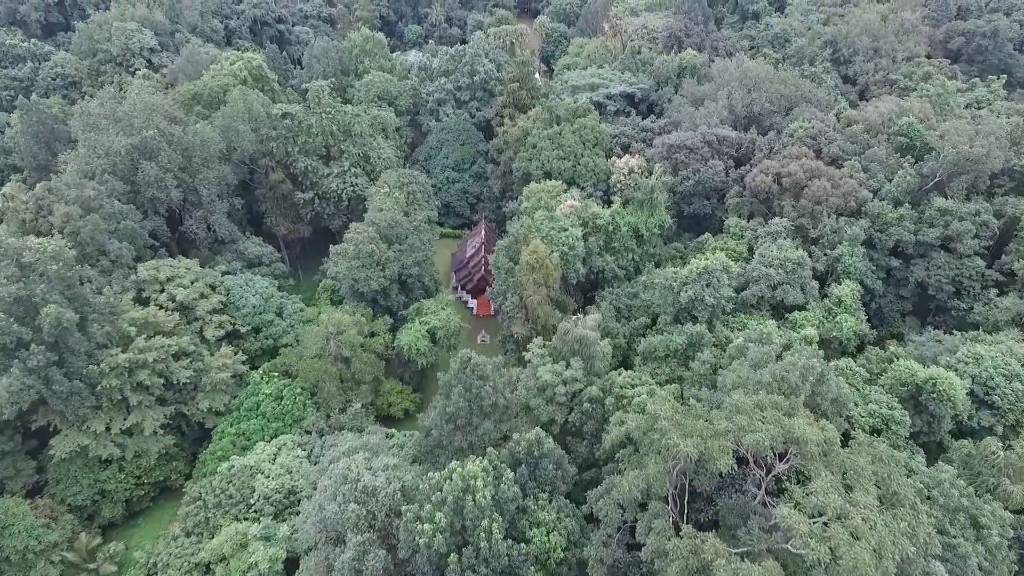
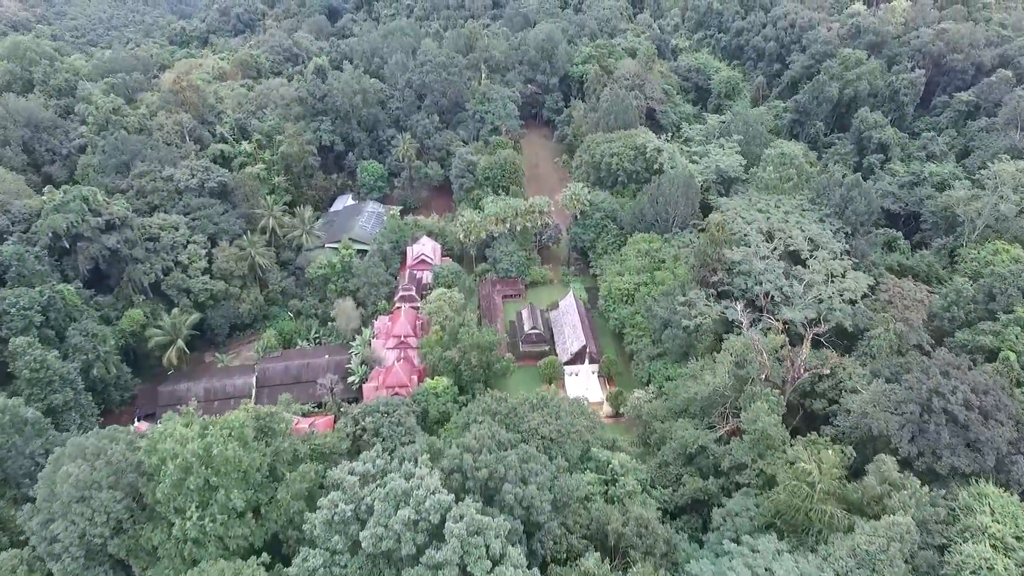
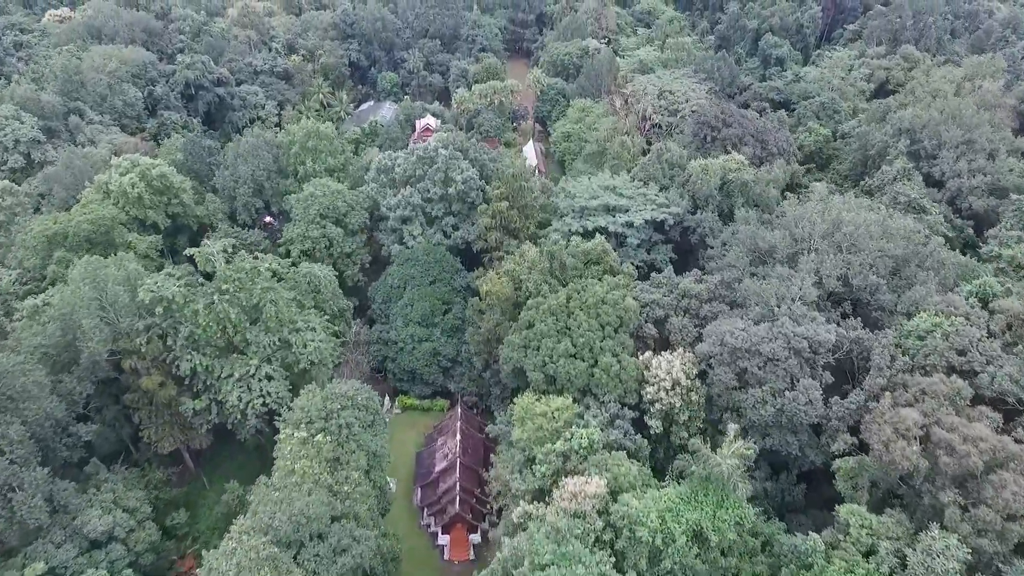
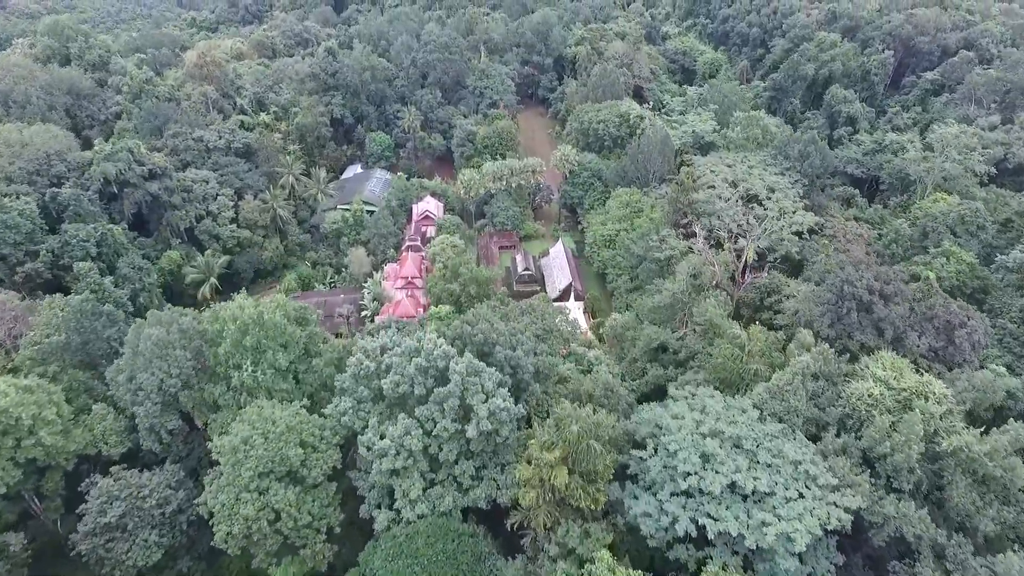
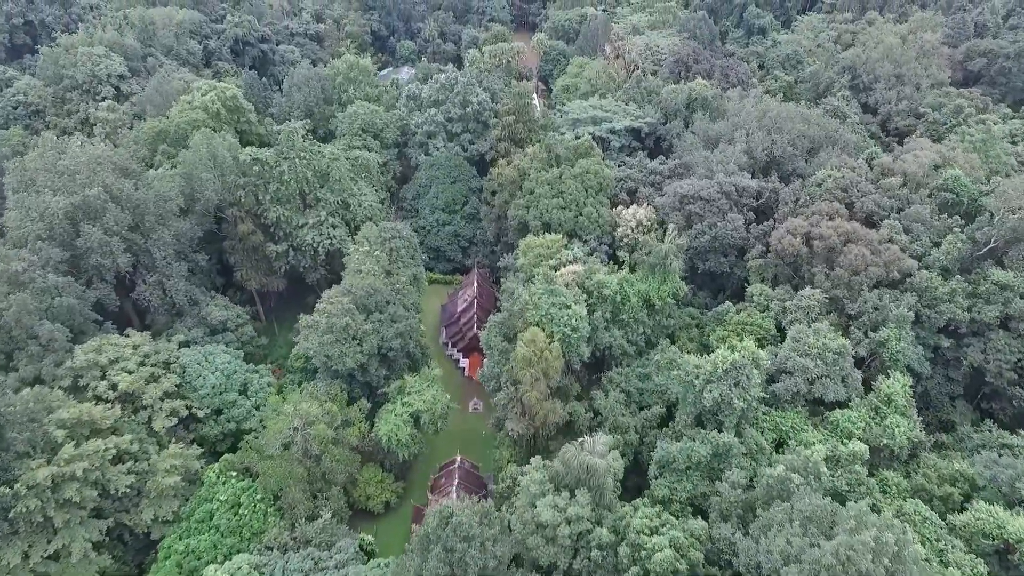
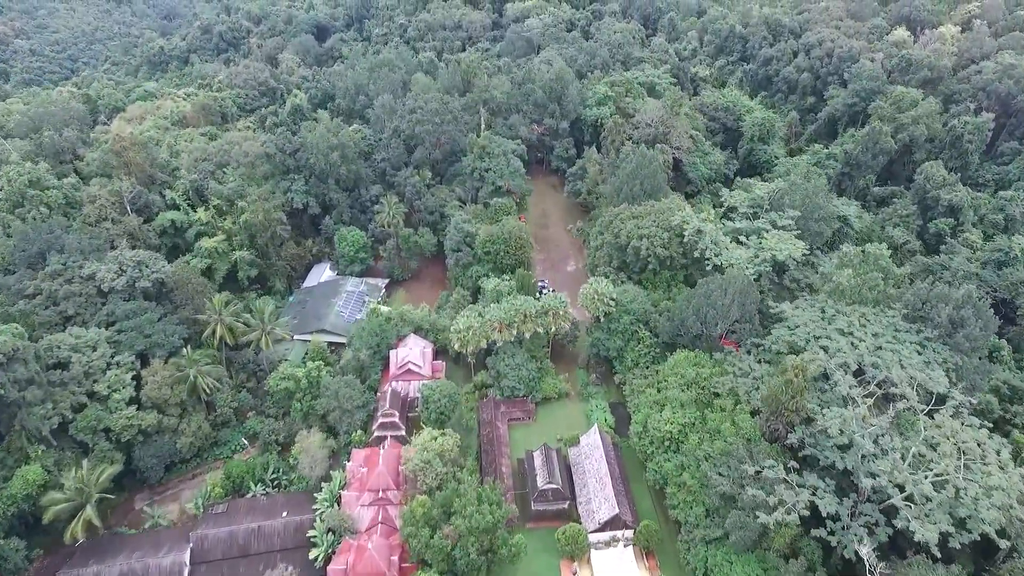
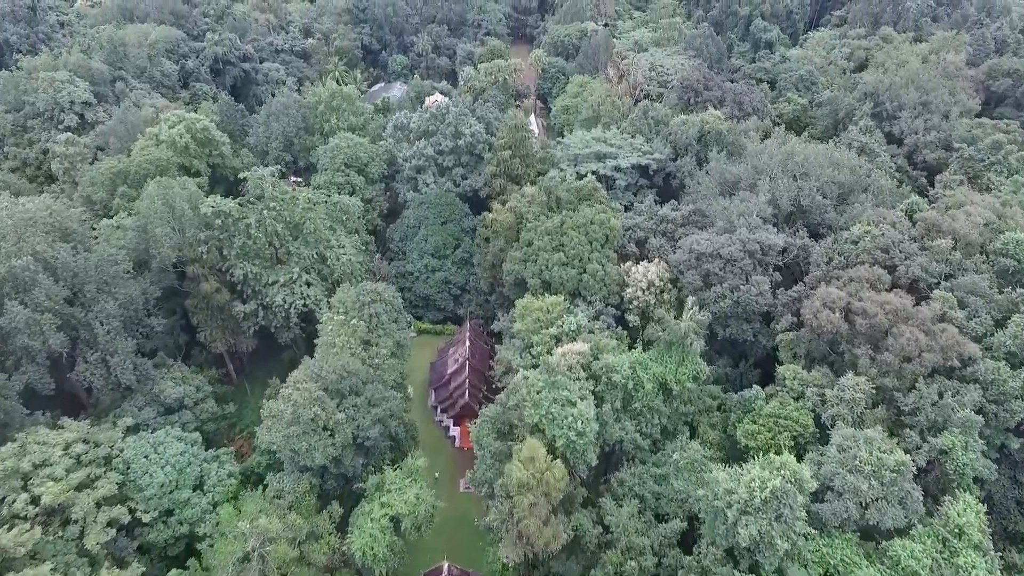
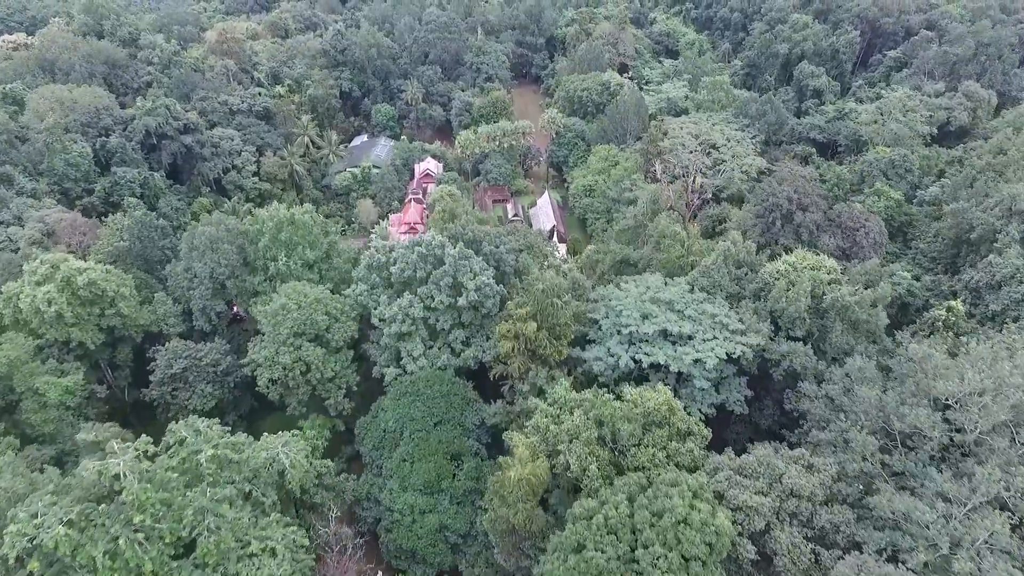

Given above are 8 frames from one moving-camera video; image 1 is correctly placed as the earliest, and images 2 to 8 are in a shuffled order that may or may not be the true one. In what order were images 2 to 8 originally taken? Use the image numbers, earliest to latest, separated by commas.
5, 7, 3, 8, 4, 2, 6
